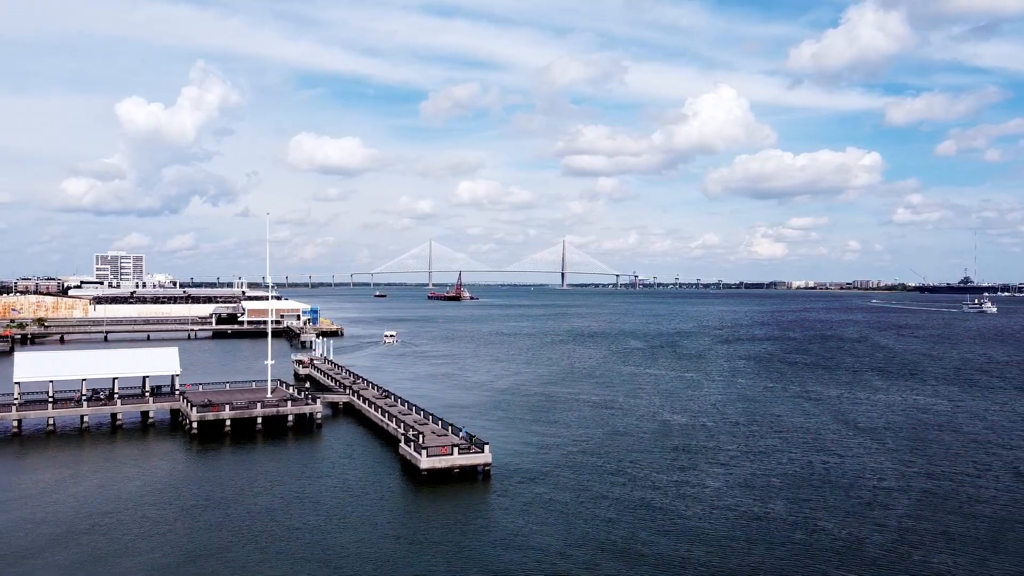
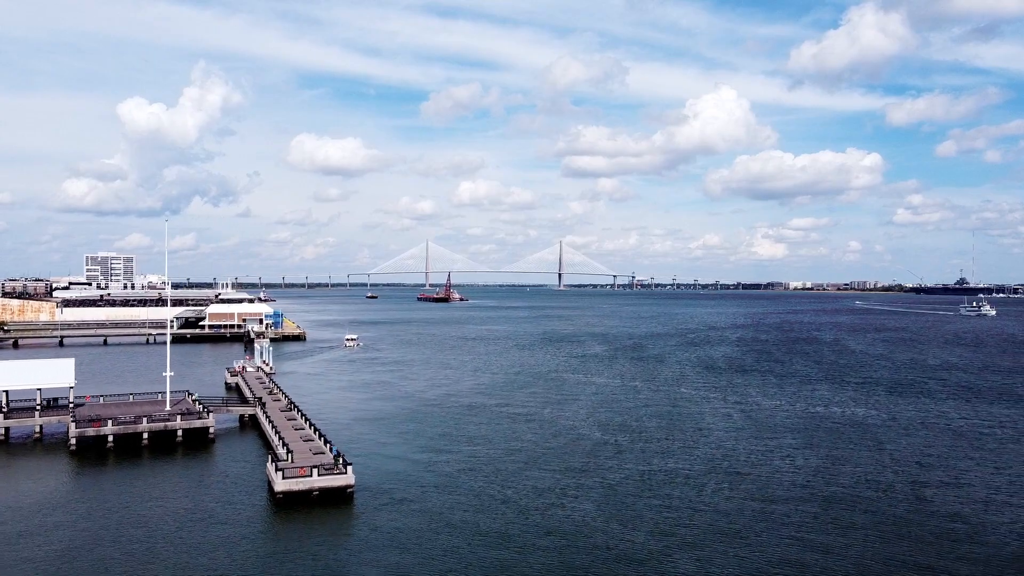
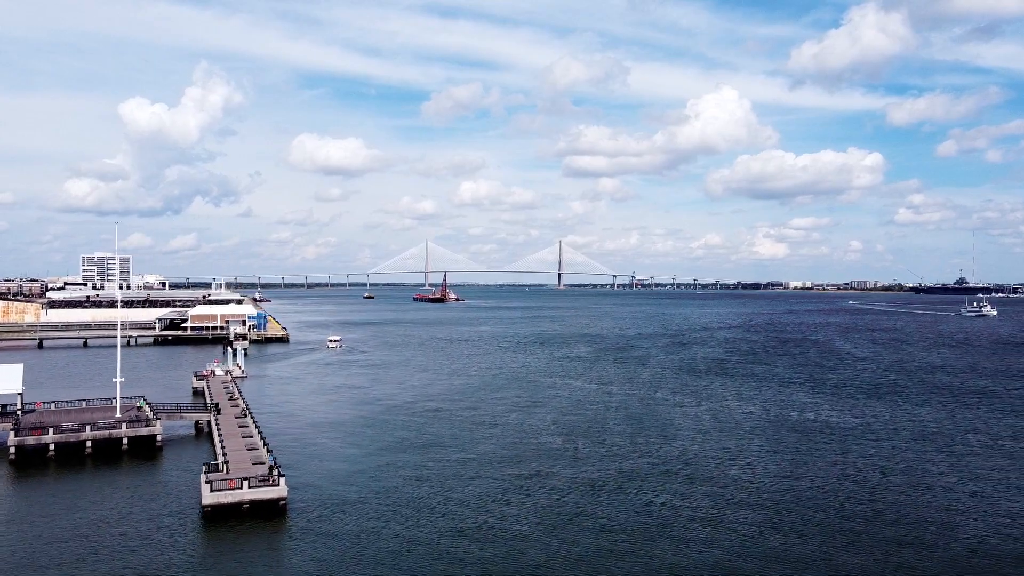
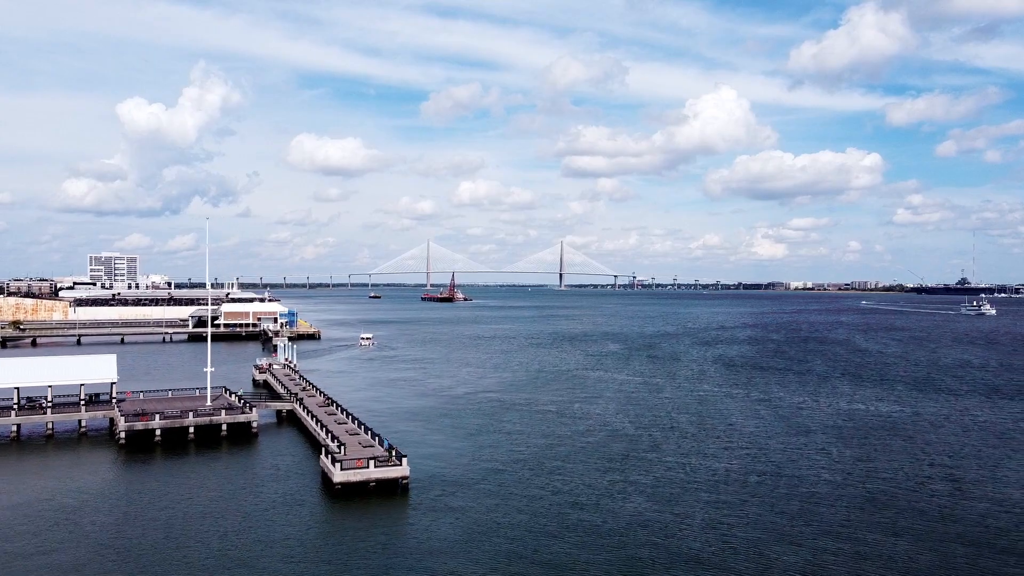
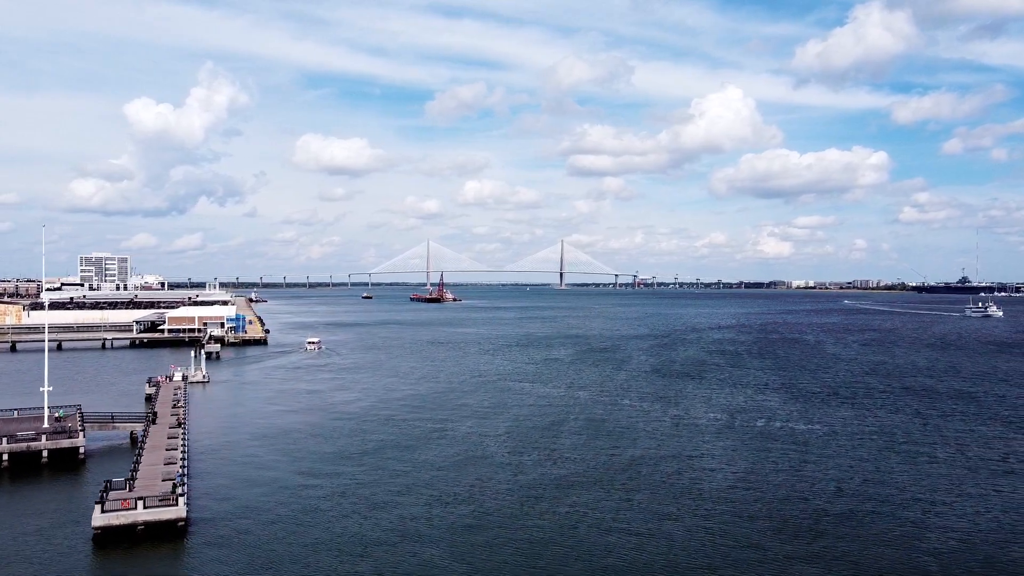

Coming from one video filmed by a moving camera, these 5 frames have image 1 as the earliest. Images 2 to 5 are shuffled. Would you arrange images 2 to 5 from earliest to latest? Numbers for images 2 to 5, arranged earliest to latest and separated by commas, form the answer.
4, 2, 3, 5
